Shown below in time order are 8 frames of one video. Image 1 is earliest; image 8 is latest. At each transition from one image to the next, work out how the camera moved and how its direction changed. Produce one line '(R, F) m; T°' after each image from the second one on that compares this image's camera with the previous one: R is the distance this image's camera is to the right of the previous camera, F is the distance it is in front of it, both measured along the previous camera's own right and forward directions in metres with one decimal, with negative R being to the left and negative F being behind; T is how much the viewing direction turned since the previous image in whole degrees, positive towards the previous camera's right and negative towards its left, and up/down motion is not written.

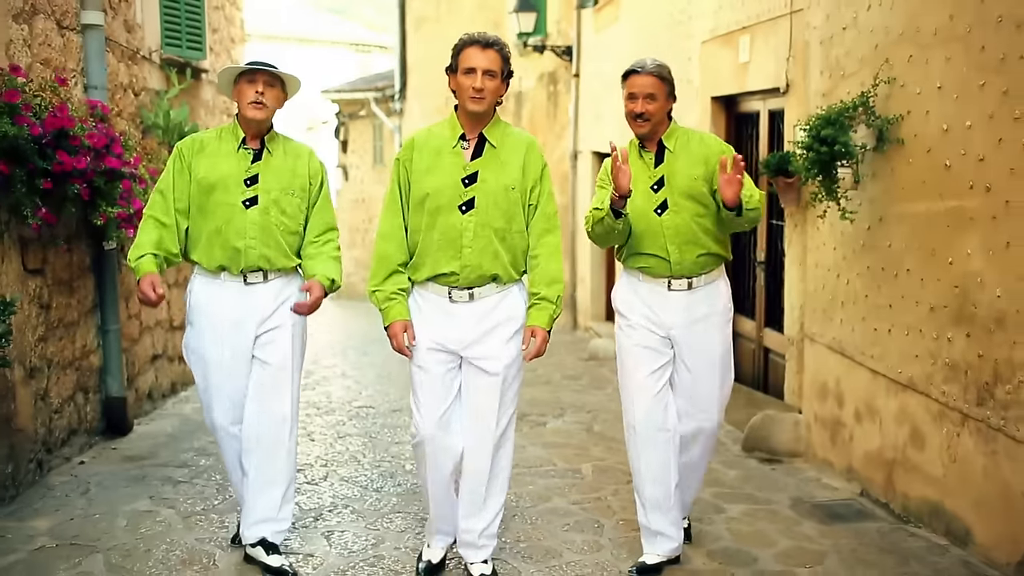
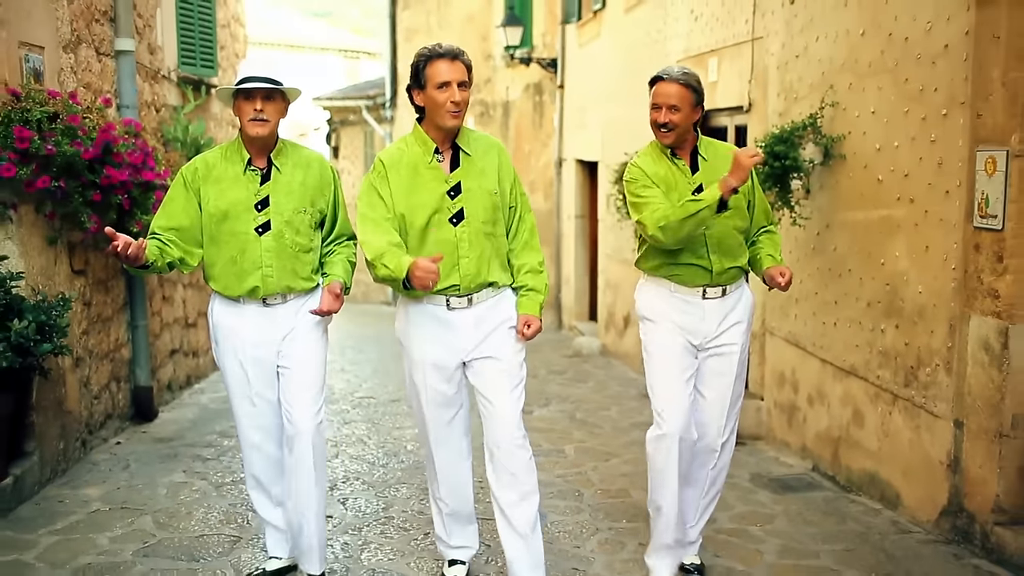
(0.0, -0.6) m; +1°
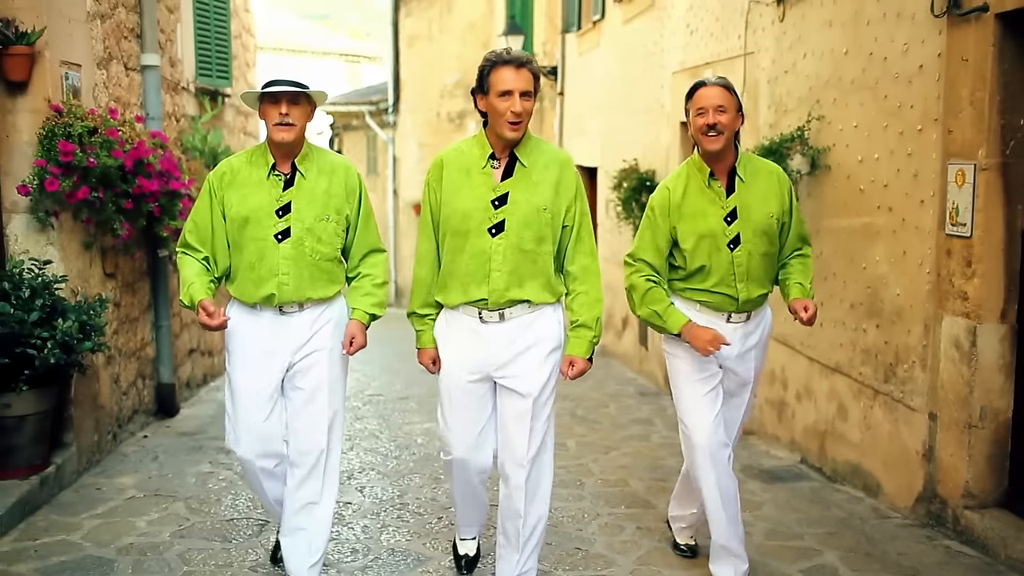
(0.0, -0.3) m; 0°
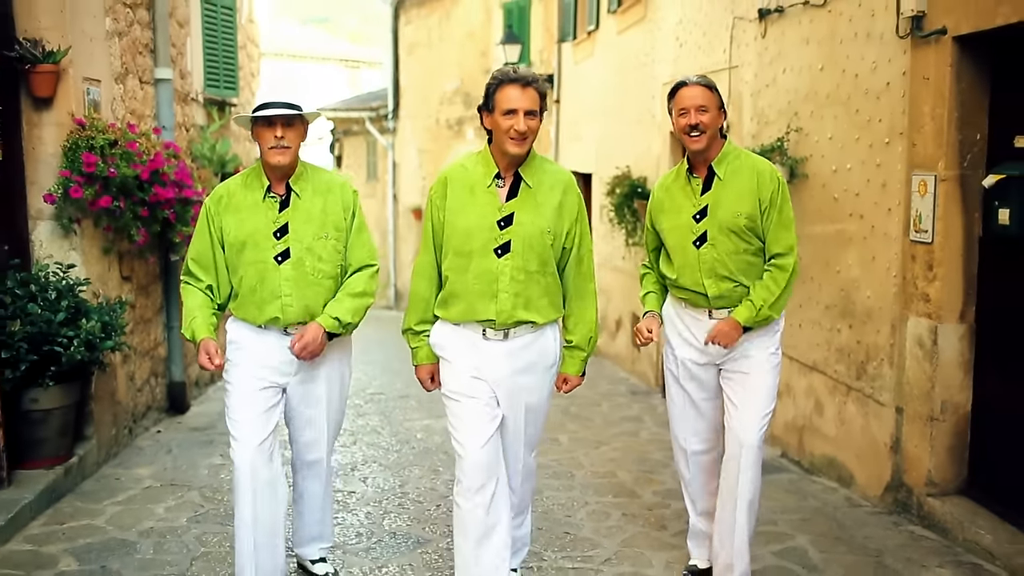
(0.0, -0.3) m; 0°
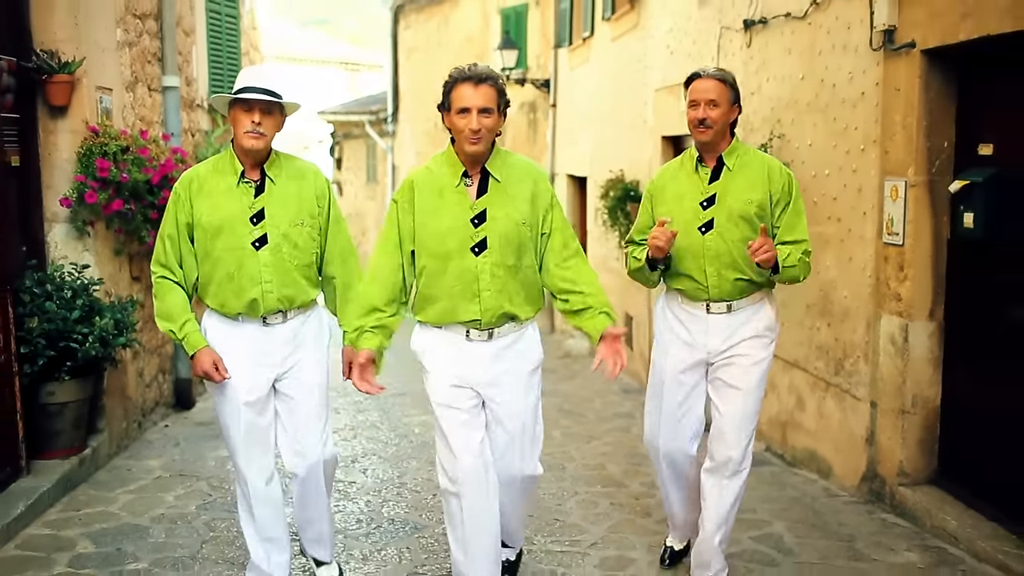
(0.0, -0.3) m; 0°
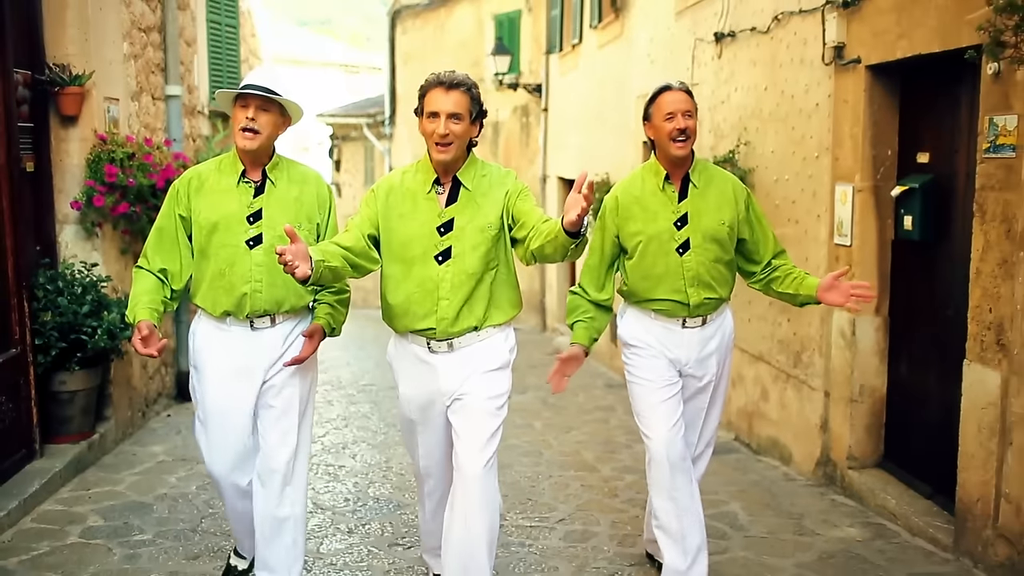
(+0.1, -0.4) m; 0°
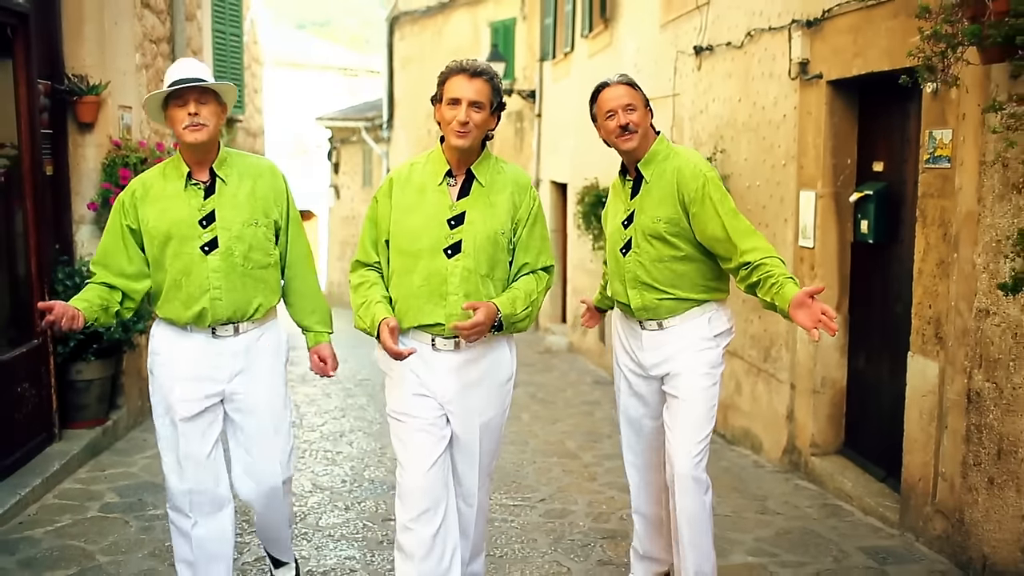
(+0.1, -0.4) m; 0°
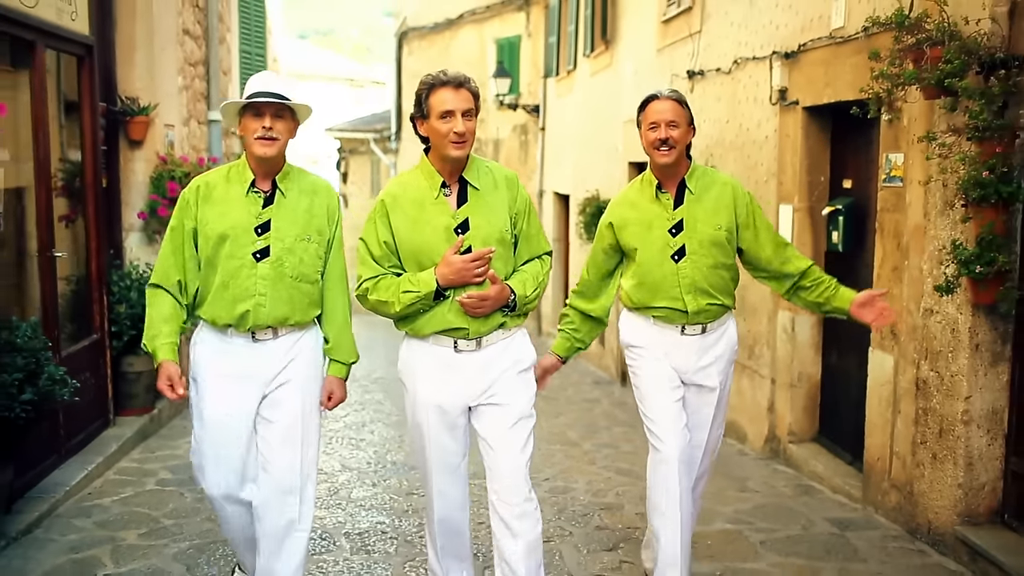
(0.0, -0.6) m; 0°
